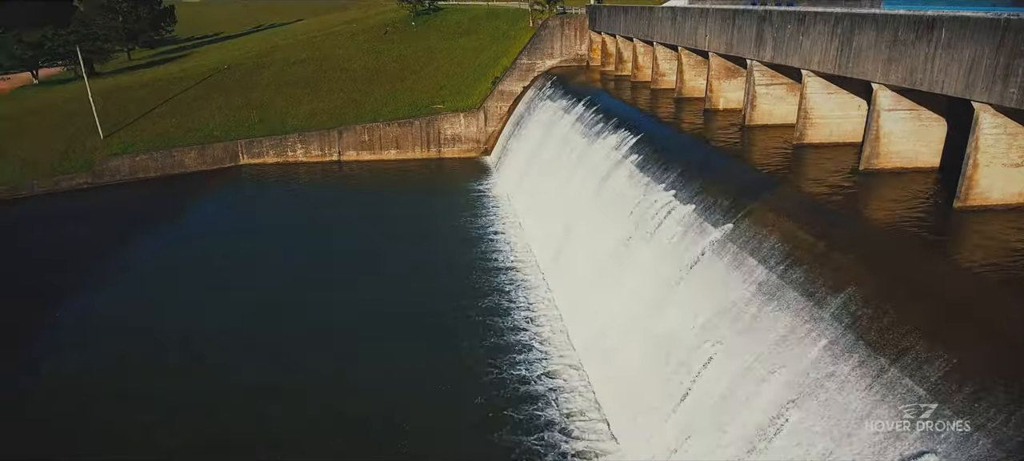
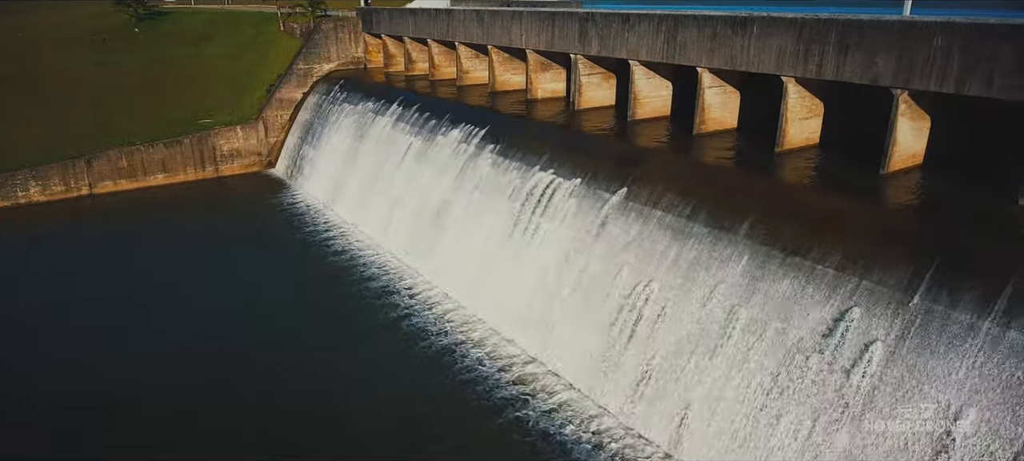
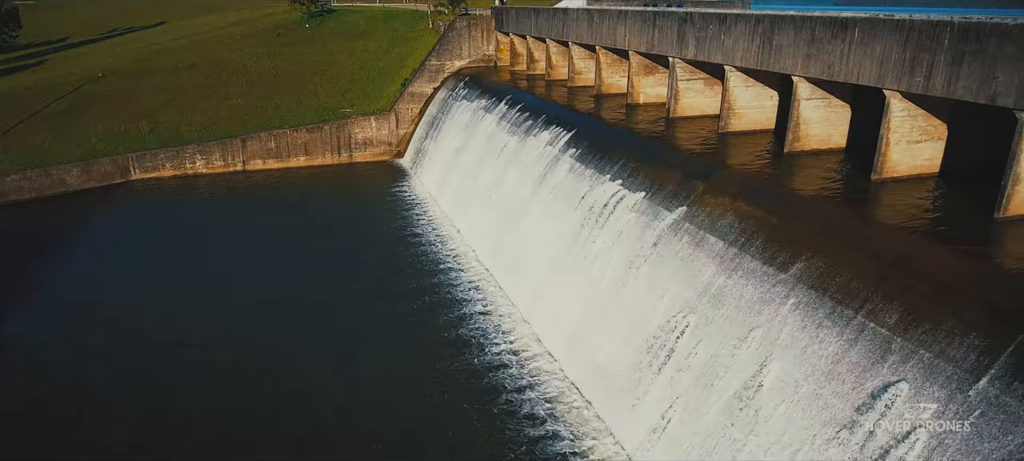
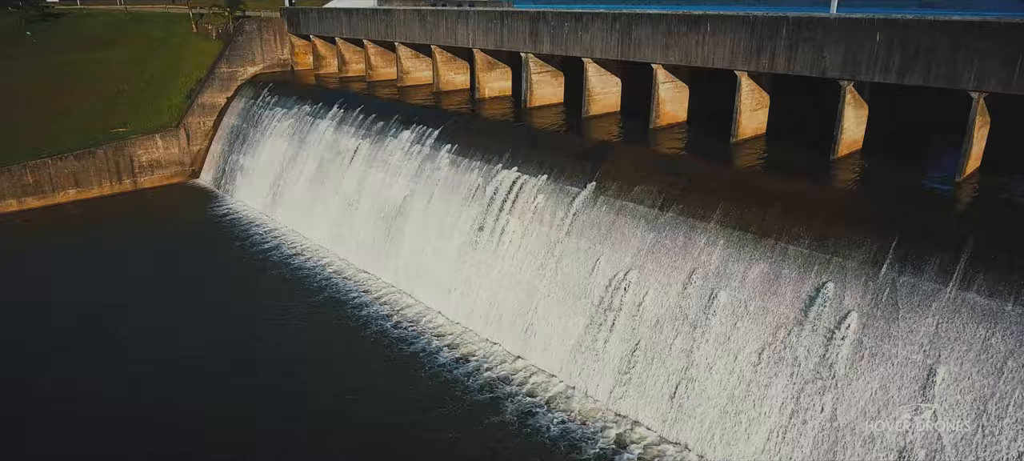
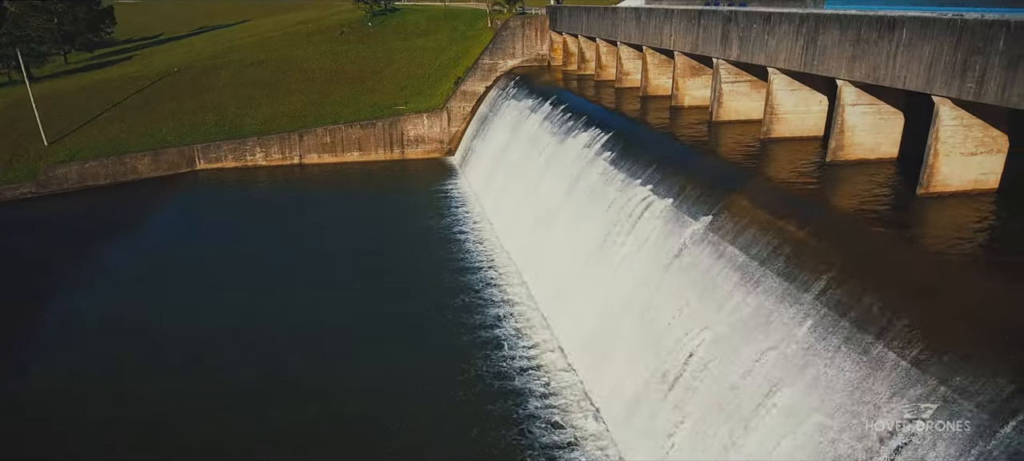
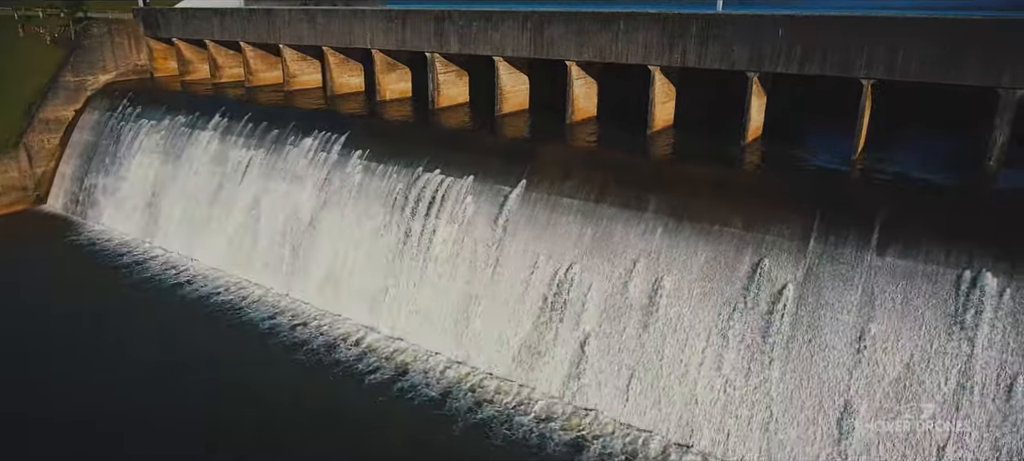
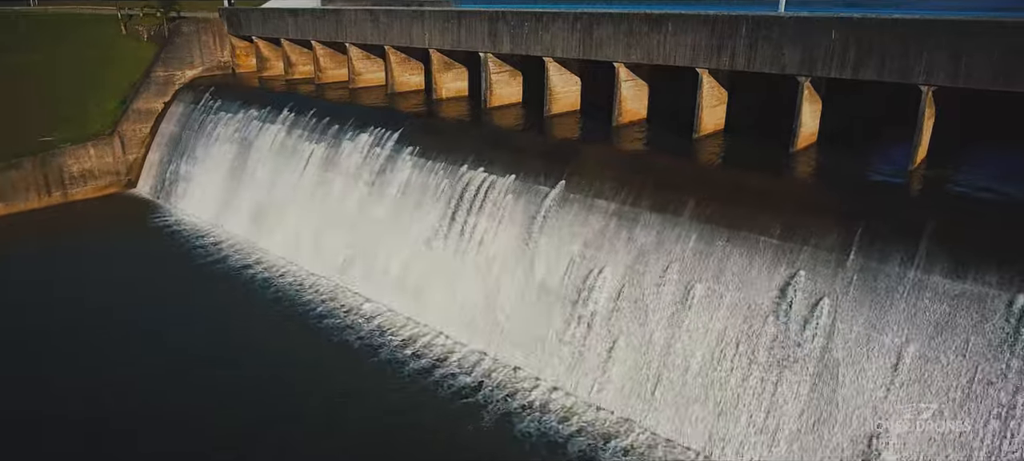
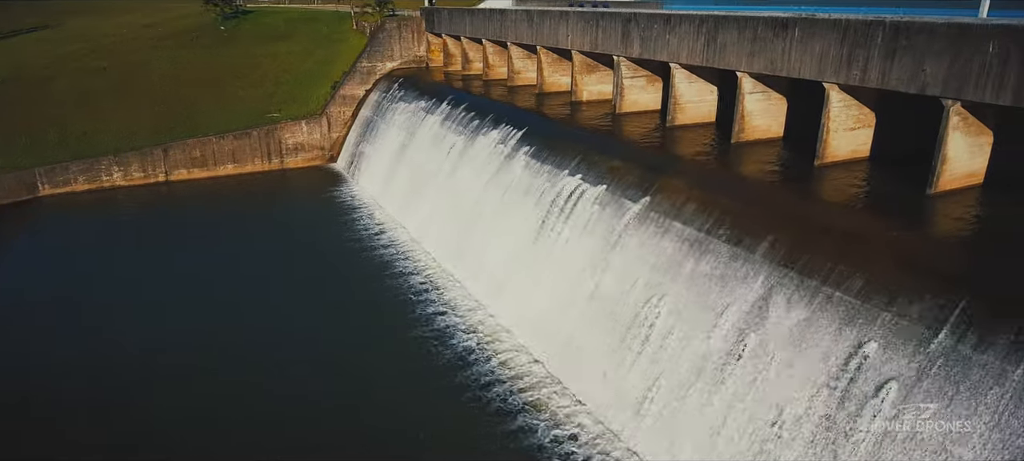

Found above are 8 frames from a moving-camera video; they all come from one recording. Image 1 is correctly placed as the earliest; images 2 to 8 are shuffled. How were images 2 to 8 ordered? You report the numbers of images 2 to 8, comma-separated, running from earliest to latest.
5, 3, 8, 2, 4, 7, 6
